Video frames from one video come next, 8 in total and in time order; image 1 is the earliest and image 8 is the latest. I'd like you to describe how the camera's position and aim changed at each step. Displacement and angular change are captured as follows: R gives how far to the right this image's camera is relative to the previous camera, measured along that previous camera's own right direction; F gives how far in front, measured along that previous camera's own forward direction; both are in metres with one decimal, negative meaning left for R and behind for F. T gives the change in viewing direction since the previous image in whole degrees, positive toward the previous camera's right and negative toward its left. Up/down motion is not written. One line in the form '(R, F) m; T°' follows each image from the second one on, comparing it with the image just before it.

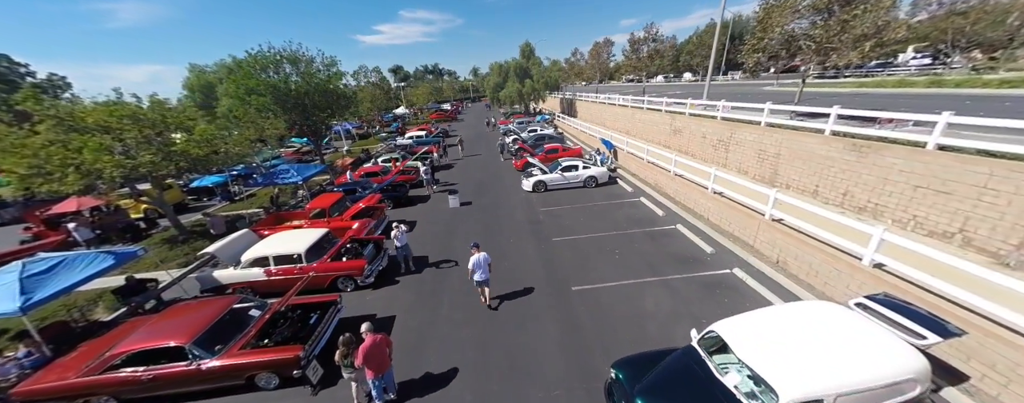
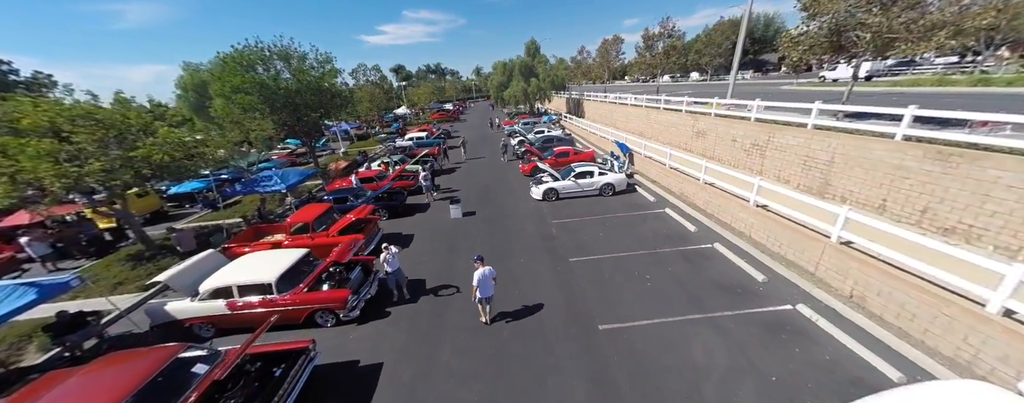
(-0.2, +1.4) m; 0°
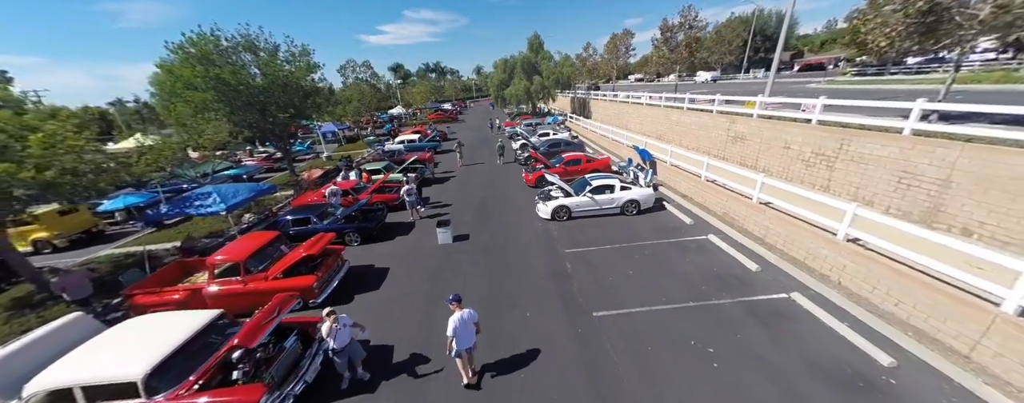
(0.0, +2.4) m; 0°
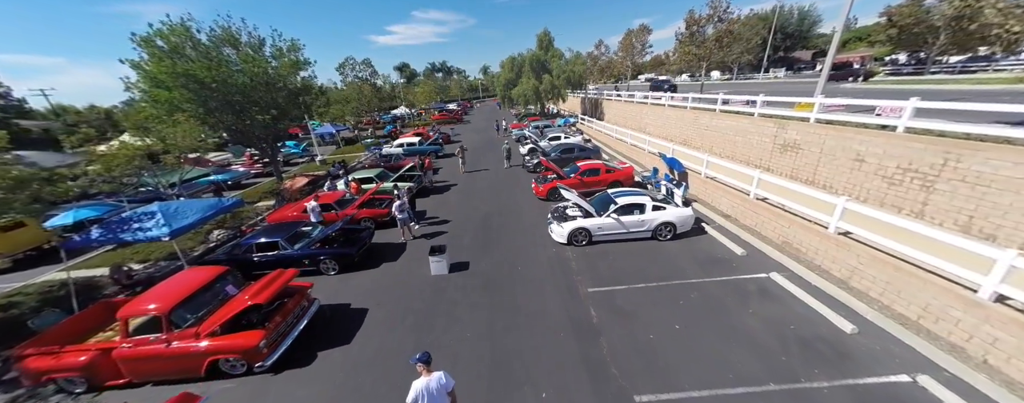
(-0.1, +1.8) m; -1°
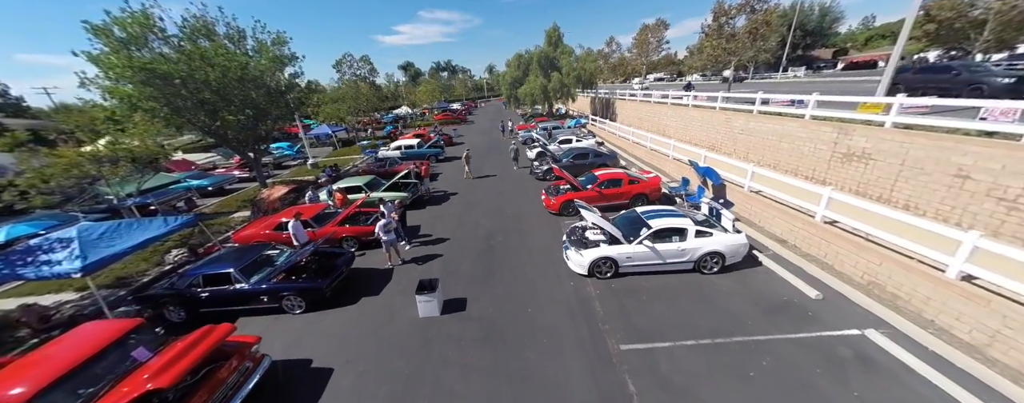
(-0.1, +1.7) m; -1°
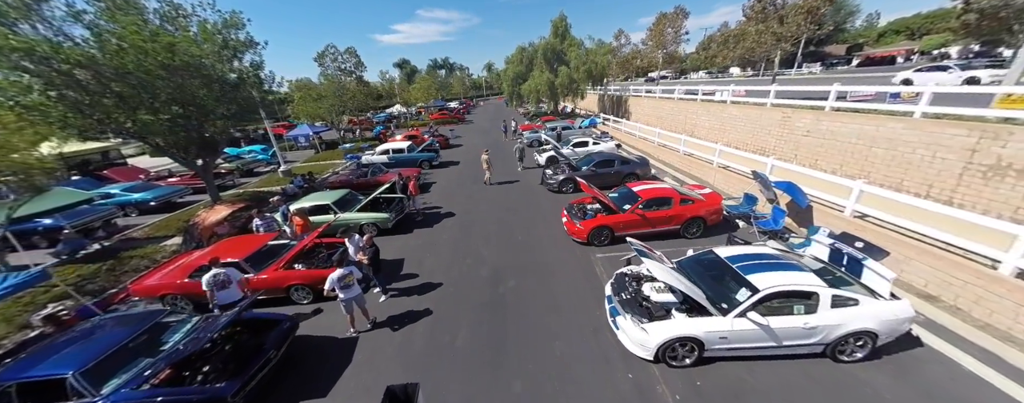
(-0.4, +2.7) m; 0°
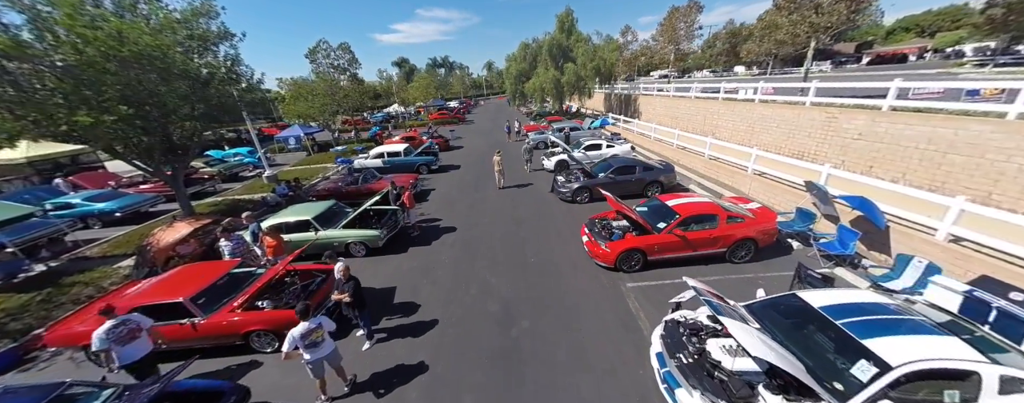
(-0.3, +1.3) m; 0°
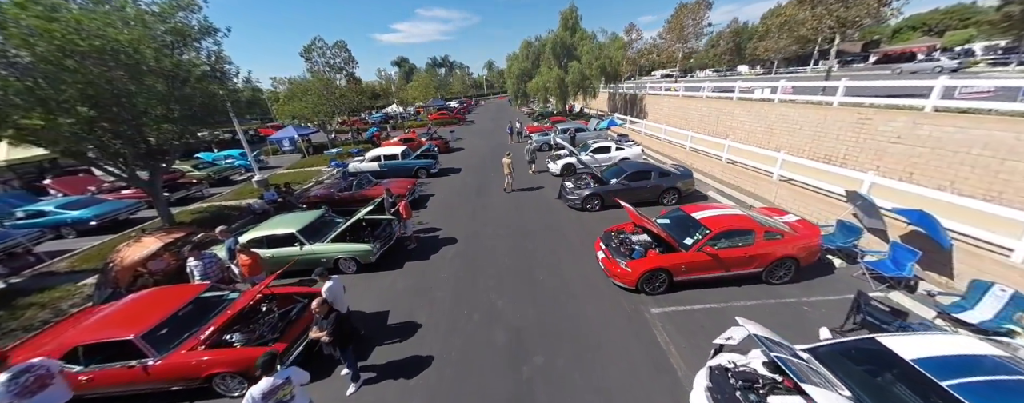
(-0.1, +0.8) m; 0°
